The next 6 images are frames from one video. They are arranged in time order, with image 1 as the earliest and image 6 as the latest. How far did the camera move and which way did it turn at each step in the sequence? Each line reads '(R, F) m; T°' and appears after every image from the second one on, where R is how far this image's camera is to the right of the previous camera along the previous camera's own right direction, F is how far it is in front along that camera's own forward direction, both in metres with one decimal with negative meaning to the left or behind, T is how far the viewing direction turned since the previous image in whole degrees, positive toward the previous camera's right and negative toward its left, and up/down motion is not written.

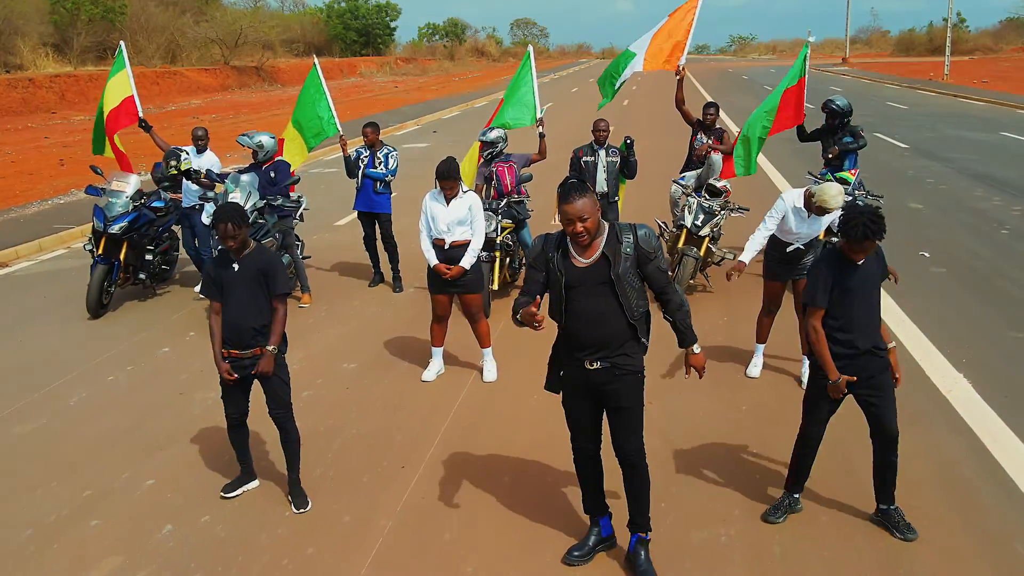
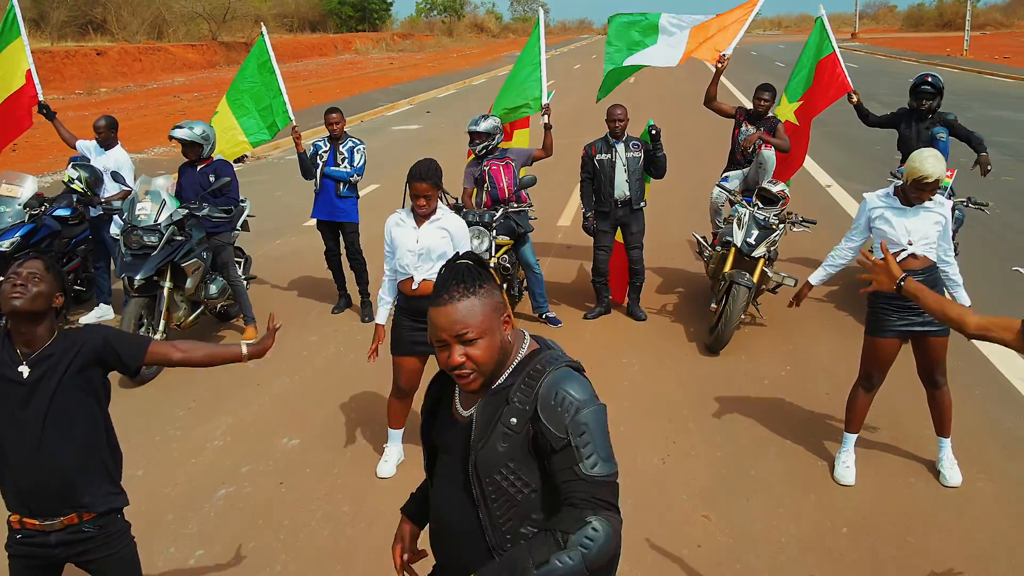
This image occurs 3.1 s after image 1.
(0.0, +1.7) m; 0°
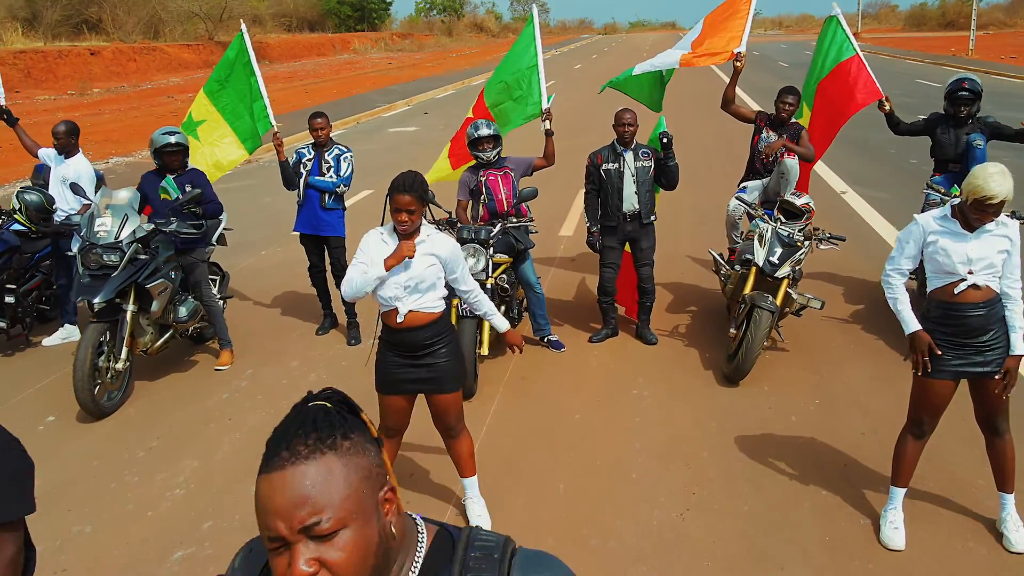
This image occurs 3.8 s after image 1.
(0.0, +0.5) m; 0°
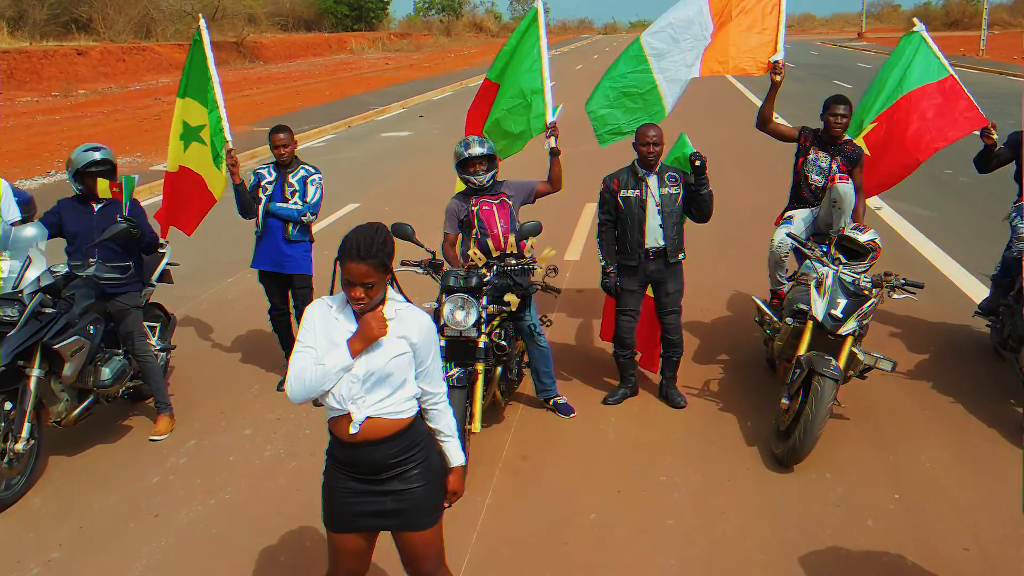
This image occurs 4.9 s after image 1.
(0.0, +1.0) m; 0°
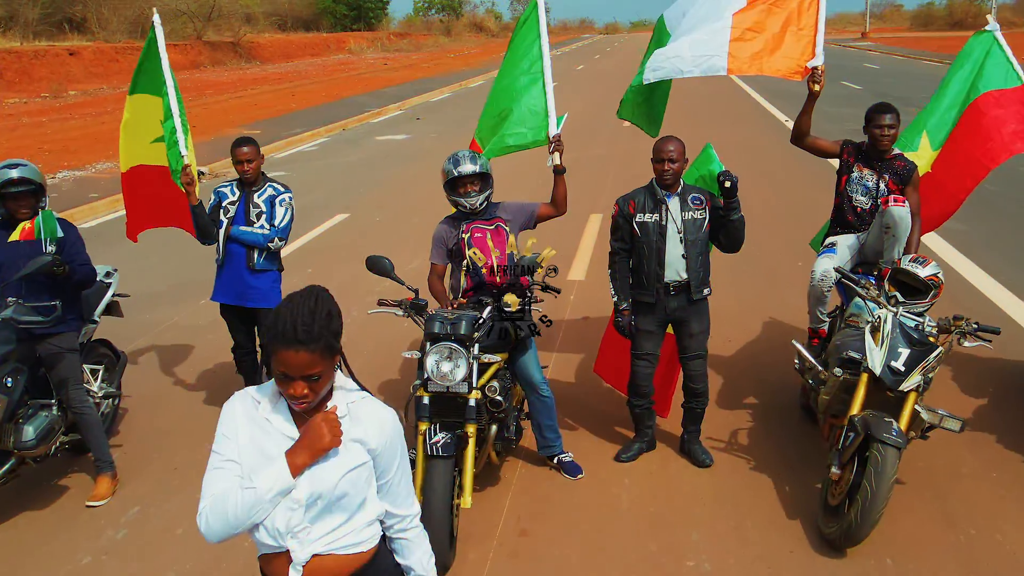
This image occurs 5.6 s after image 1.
(0.0, +0.7) m; 0°
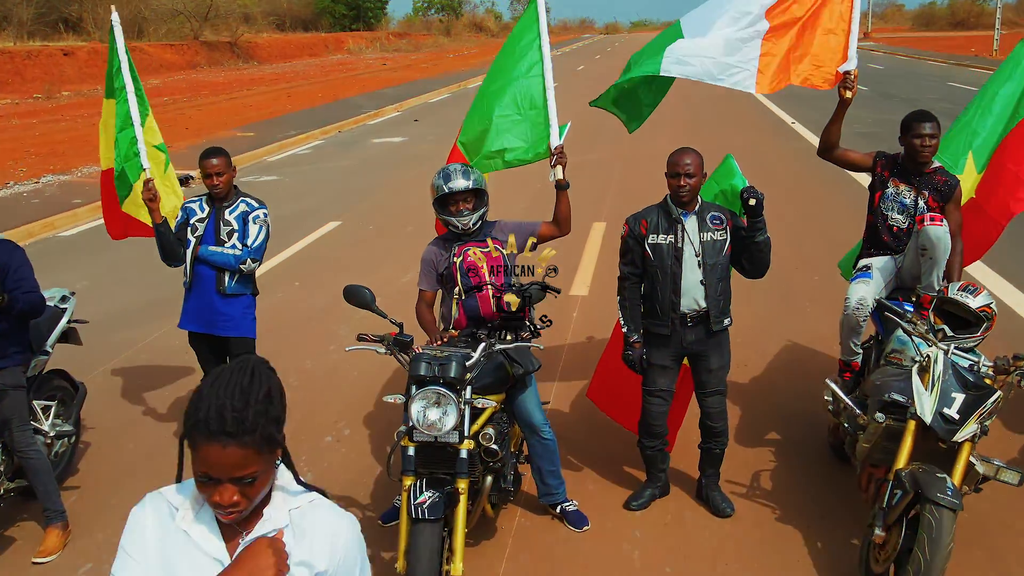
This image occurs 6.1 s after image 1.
(0.0, +0.4) m; 0°
